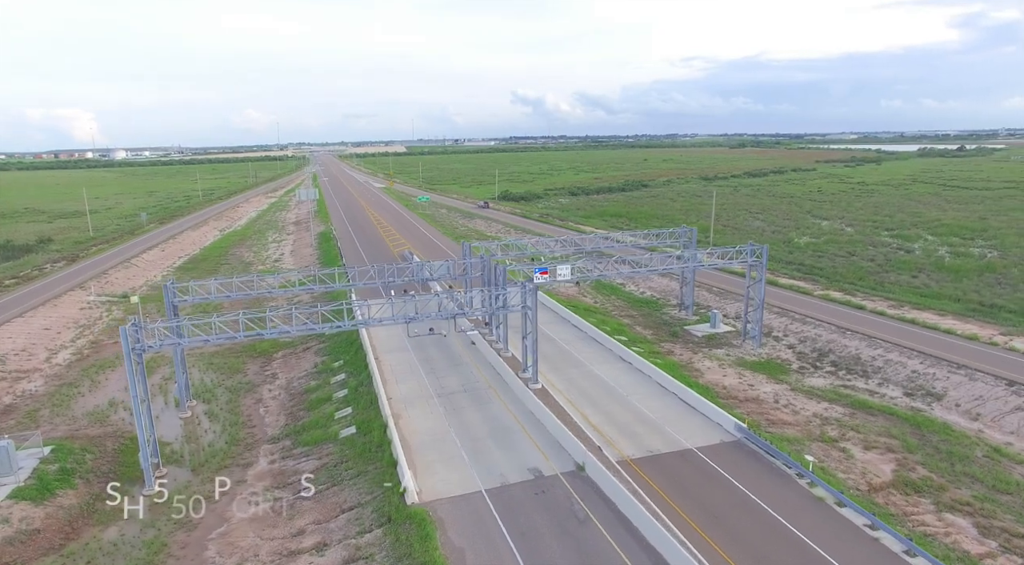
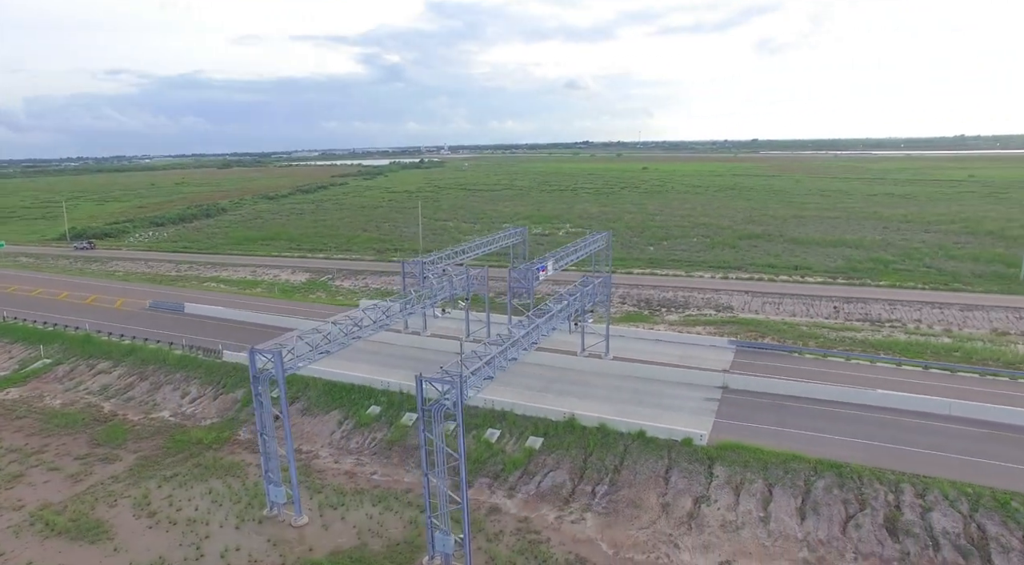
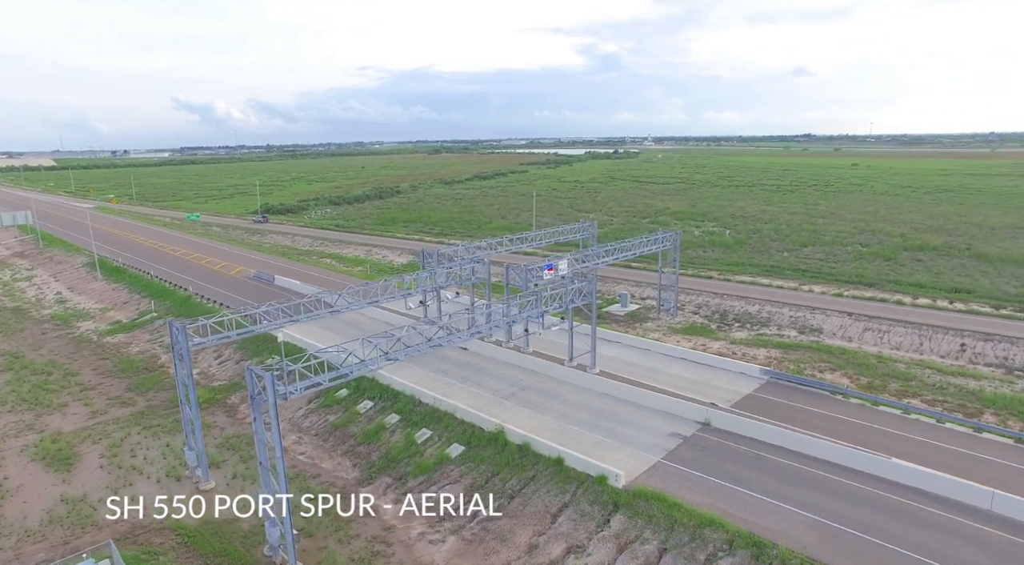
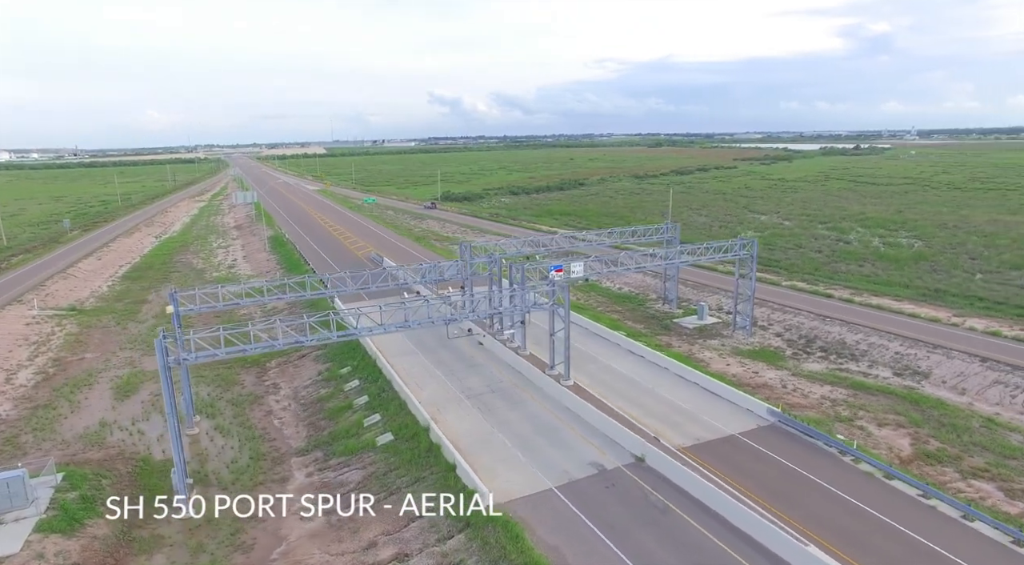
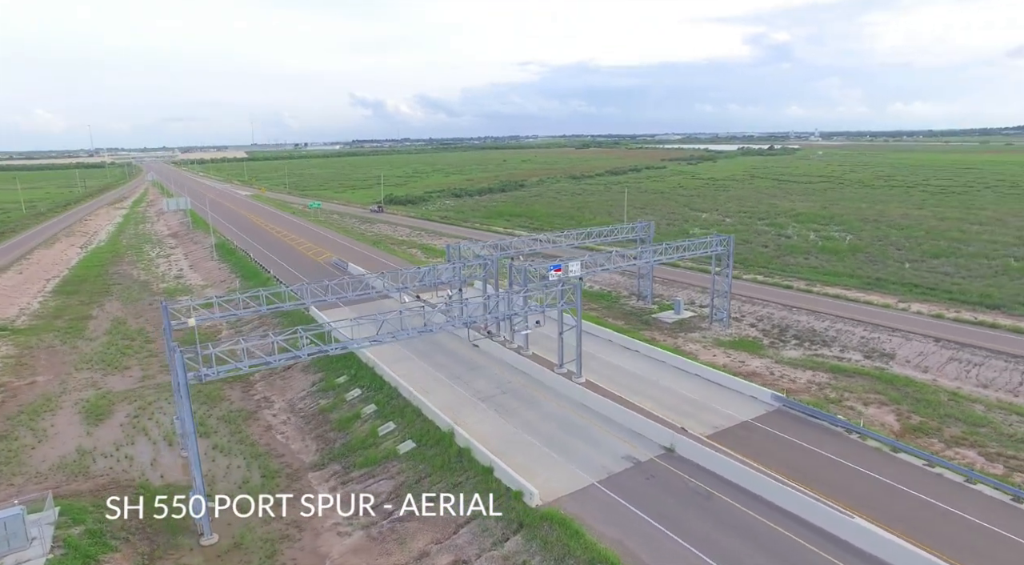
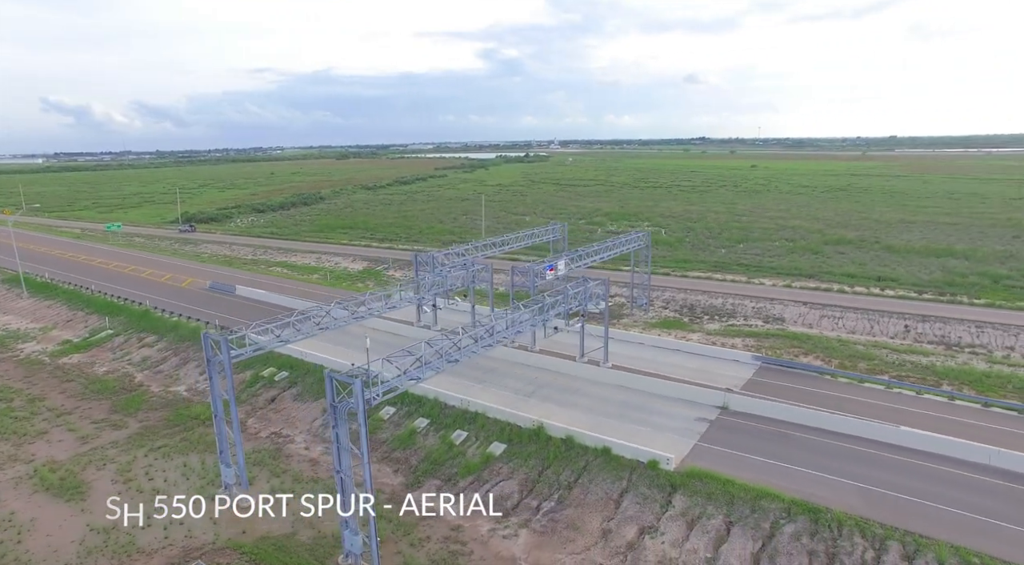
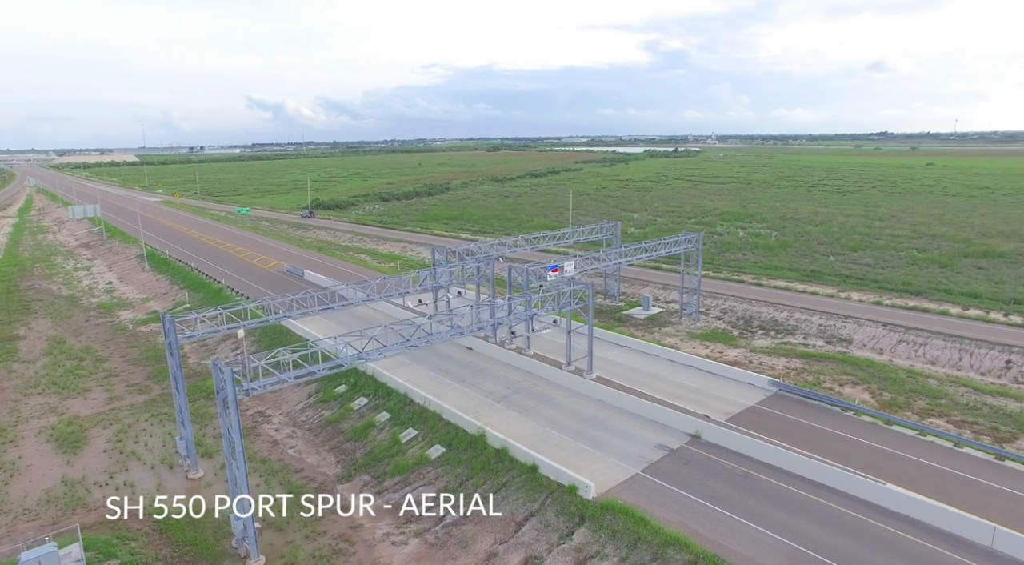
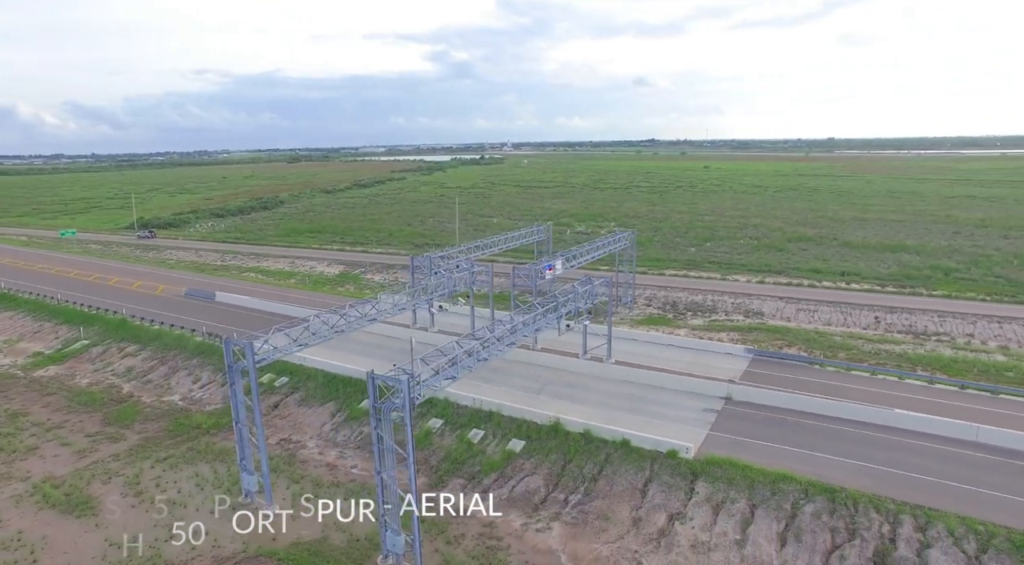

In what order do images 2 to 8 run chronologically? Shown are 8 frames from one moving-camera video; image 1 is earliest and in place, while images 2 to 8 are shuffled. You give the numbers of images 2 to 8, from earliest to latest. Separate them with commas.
4, 5, 7, 3, 6, 8, 2
